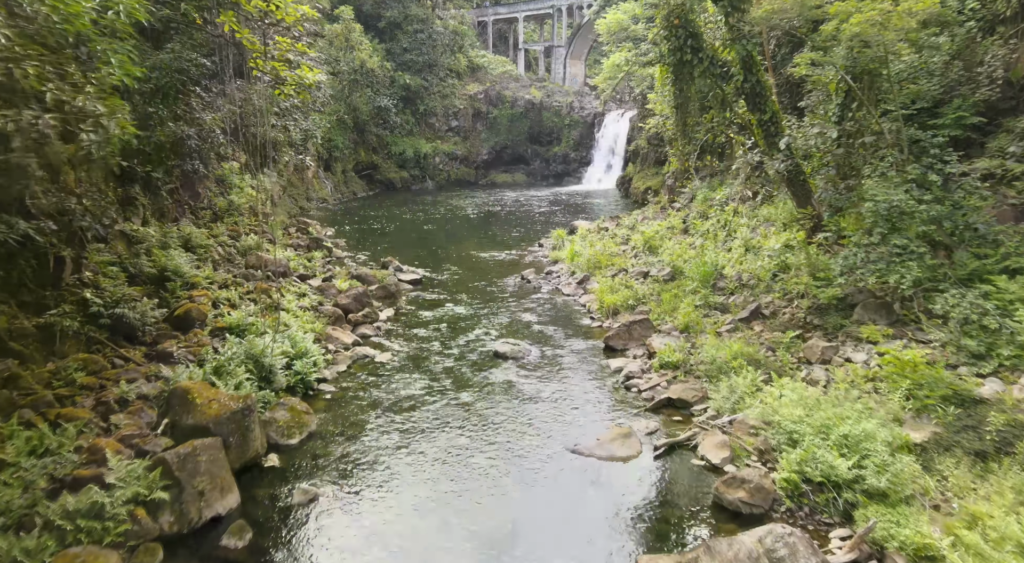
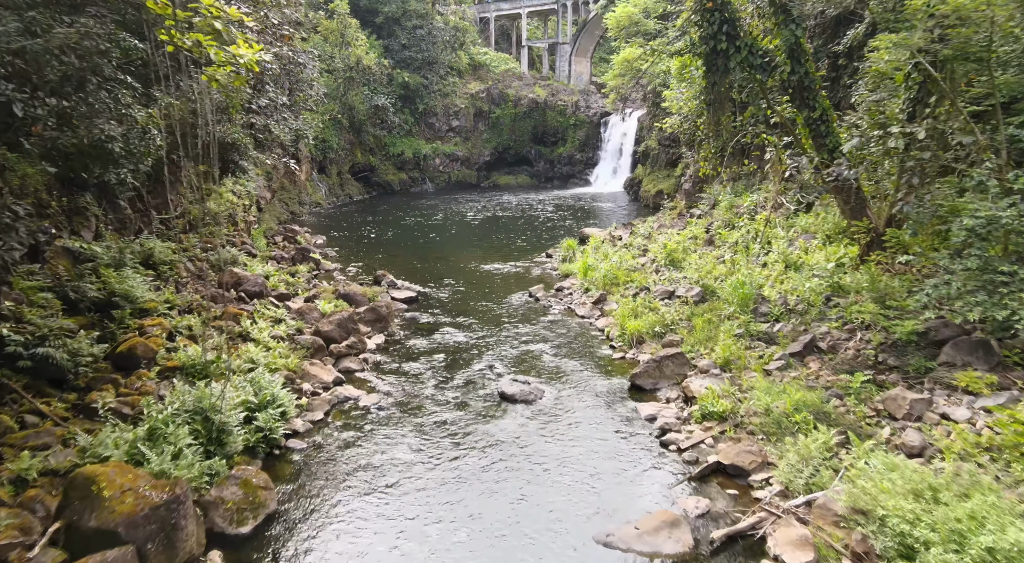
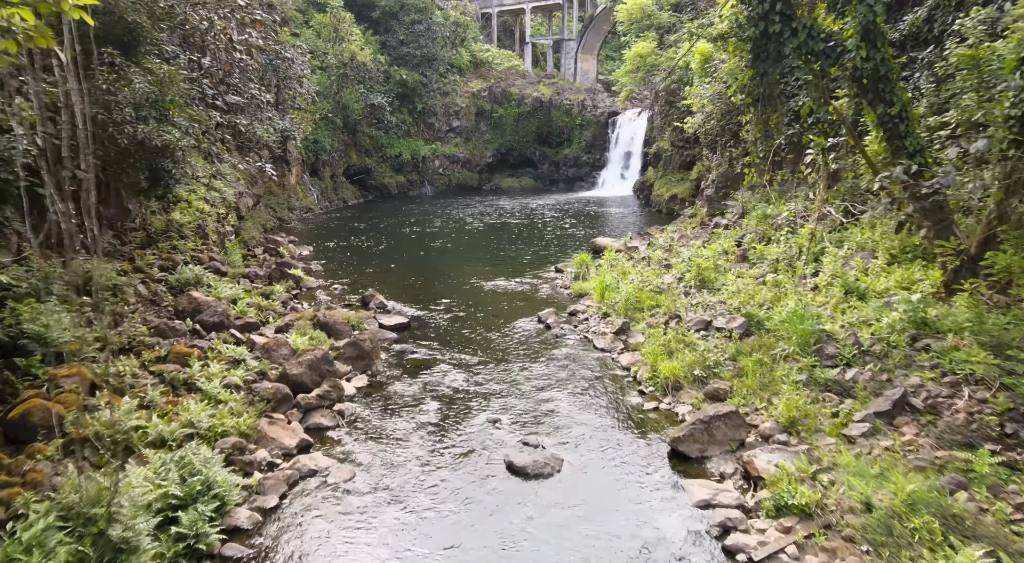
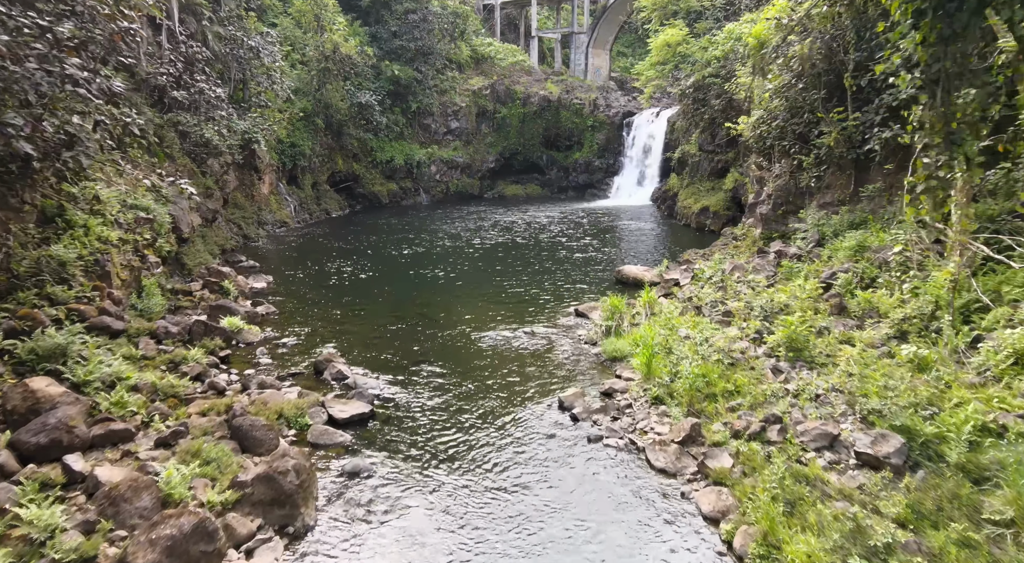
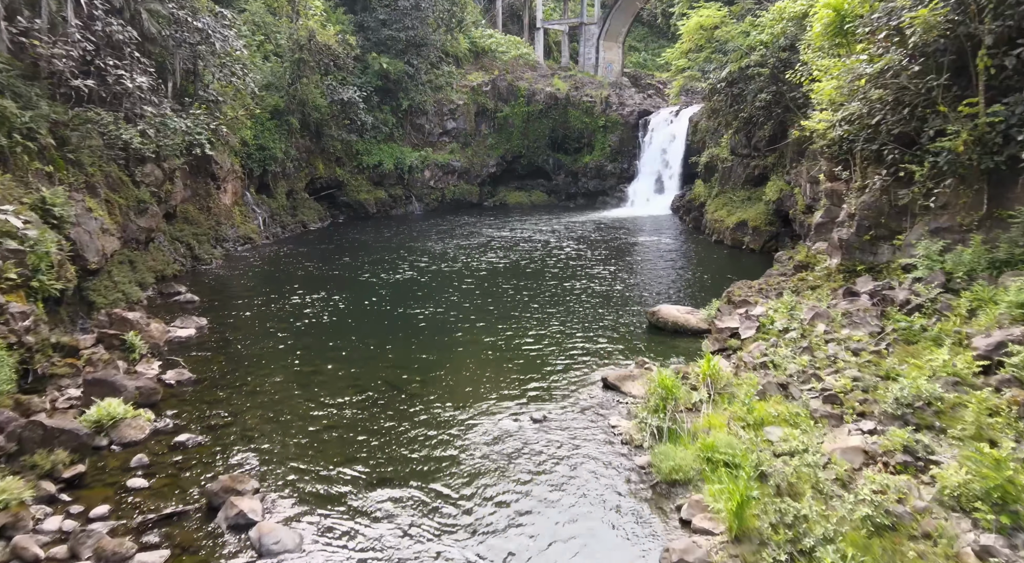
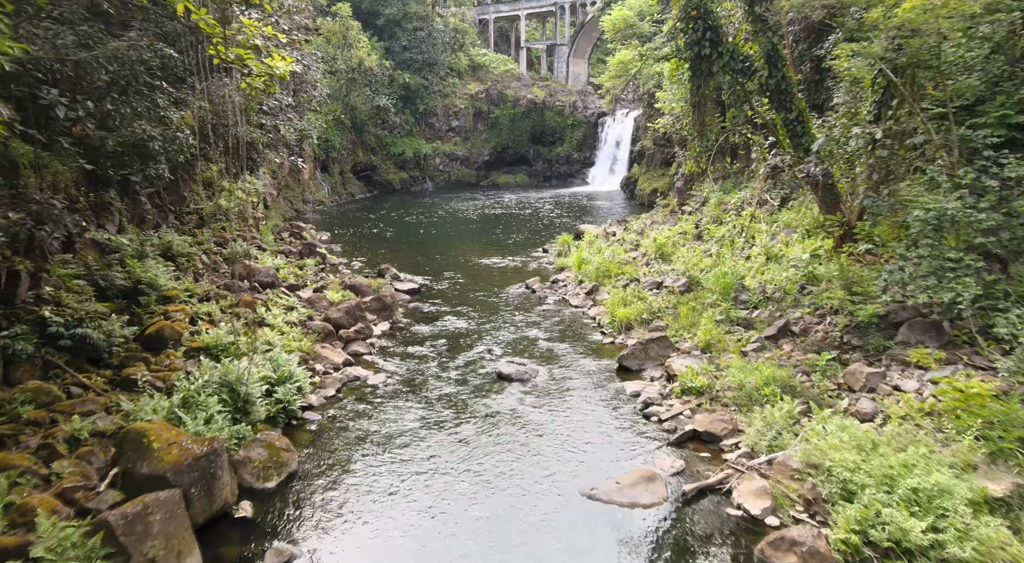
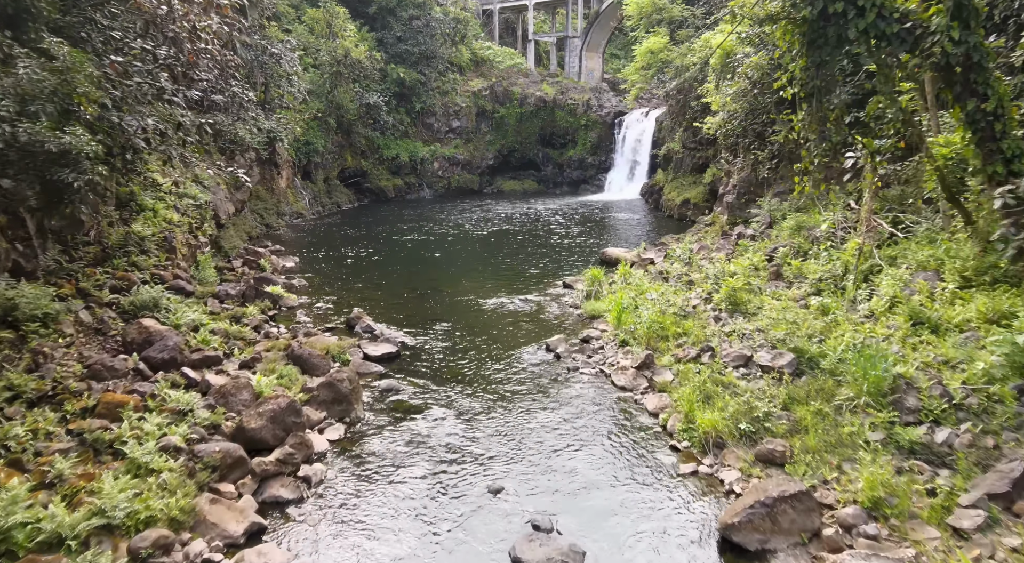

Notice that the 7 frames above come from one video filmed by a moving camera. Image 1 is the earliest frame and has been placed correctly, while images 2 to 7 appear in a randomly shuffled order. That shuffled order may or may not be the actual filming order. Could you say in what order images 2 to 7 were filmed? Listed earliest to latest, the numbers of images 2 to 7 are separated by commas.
6, 2, 3, 7, 4, 5
